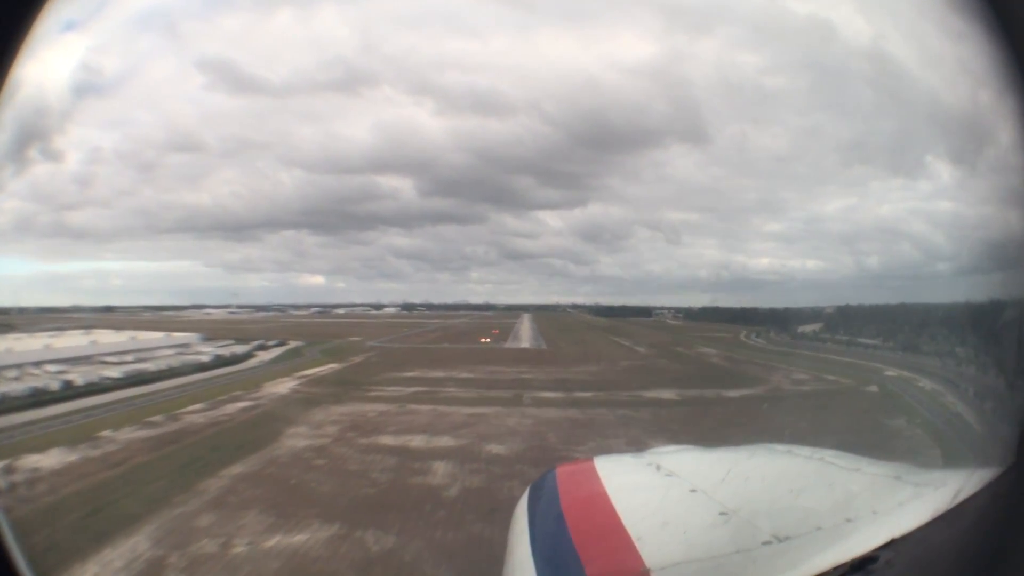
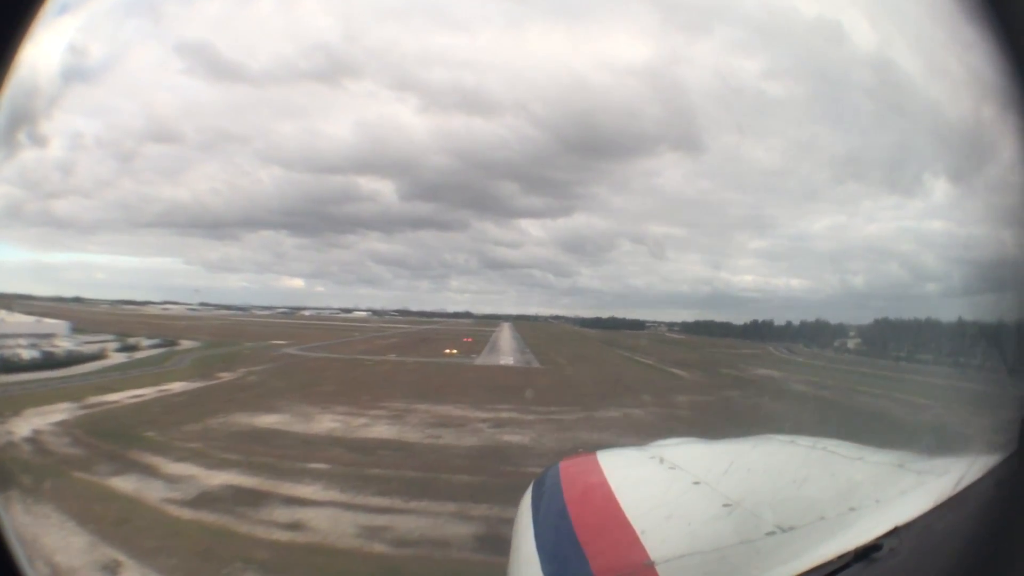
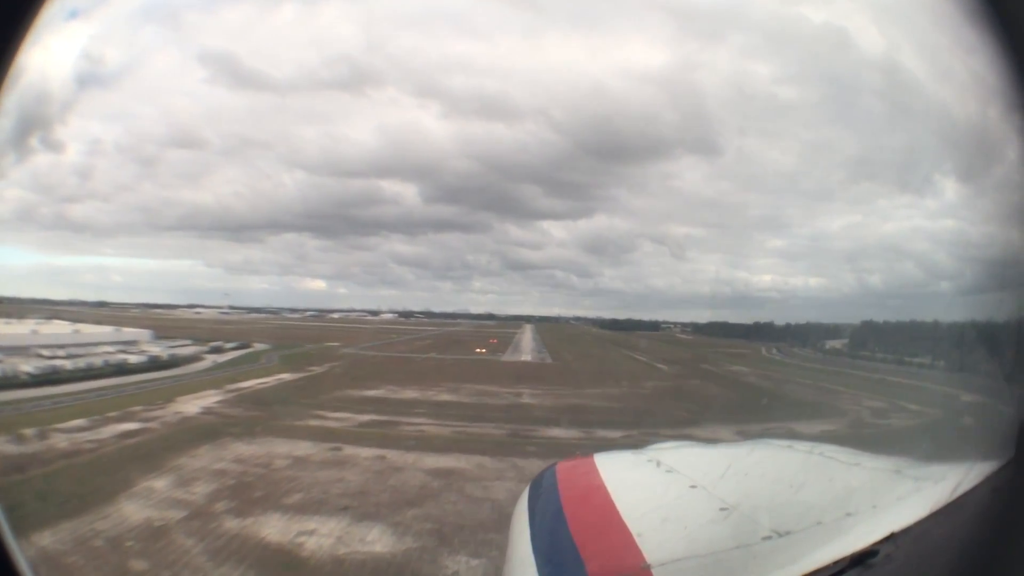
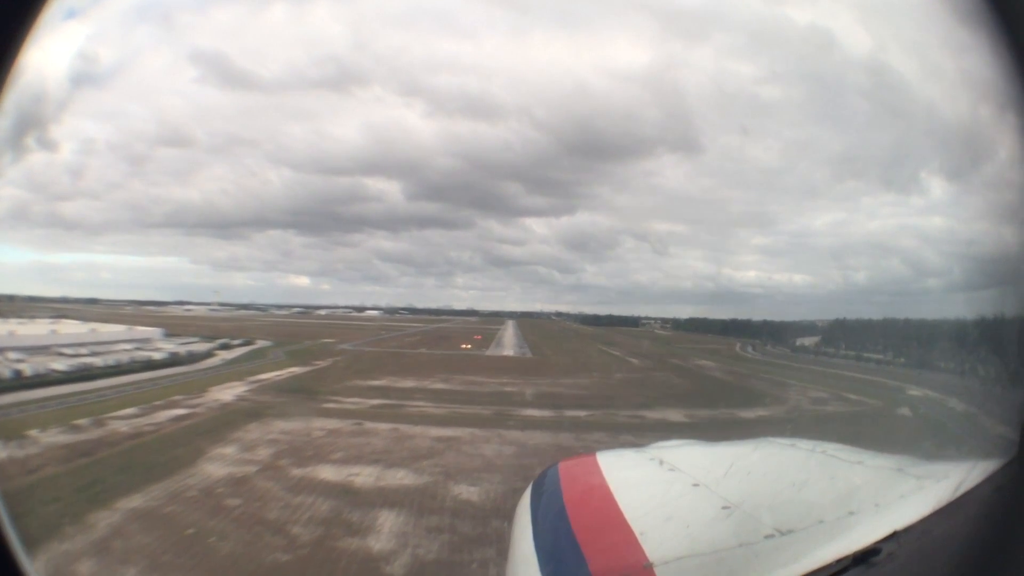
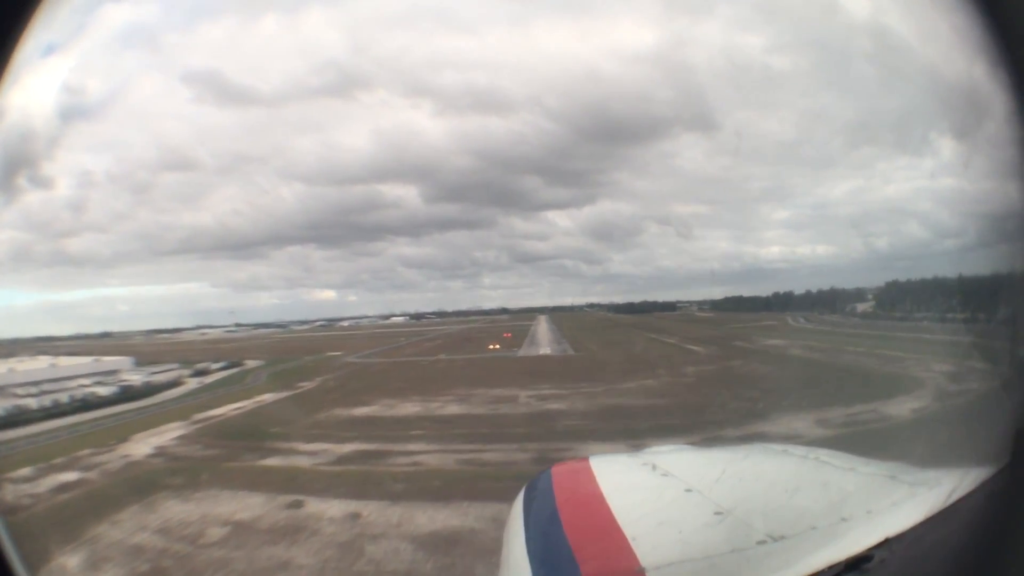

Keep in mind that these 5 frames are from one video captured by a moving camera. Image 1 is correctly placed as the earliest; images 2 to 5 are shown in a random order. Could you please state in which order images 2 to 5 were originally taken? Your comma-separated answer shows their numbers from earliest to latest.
4, 3, 5, 2
